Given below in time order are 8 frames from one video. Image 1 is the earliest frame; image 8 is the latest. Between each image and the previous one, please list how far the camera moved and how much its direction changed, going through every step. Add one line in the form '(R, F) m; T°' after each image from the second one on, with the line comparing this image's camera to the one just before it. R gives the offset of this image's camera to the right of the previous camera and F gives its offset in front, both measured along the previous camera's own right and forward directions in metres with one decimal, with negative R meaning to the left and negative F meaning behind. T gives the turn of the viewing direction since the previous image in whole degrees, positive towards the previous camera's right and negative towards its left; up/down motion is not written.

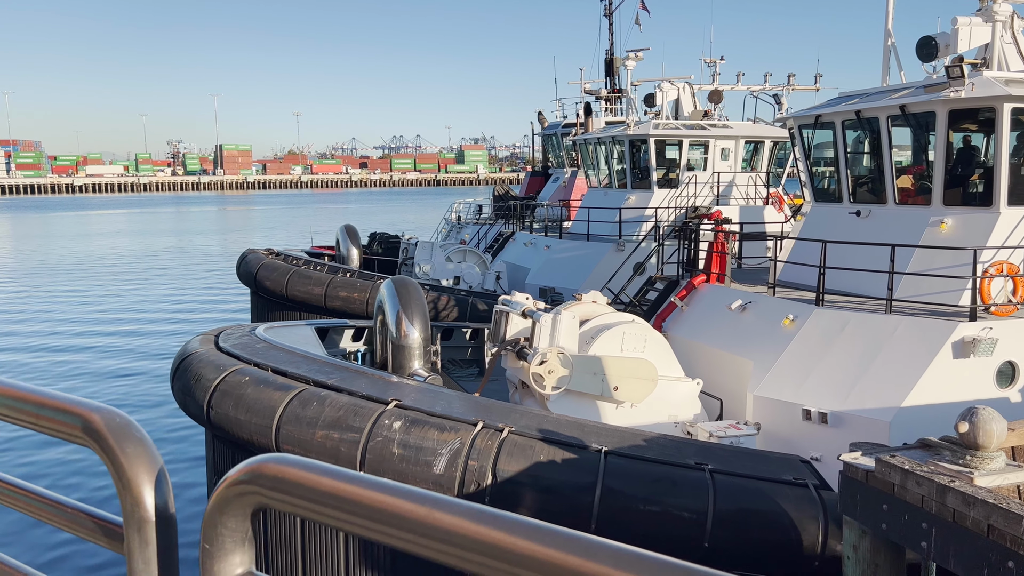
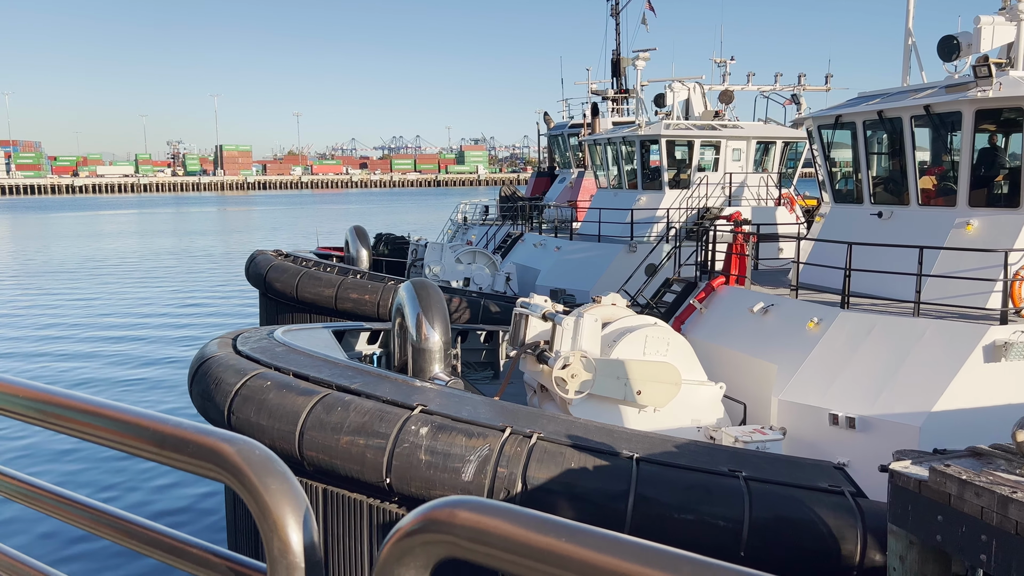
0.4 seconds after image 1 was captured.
(-0.2, +0.1) m; 0°
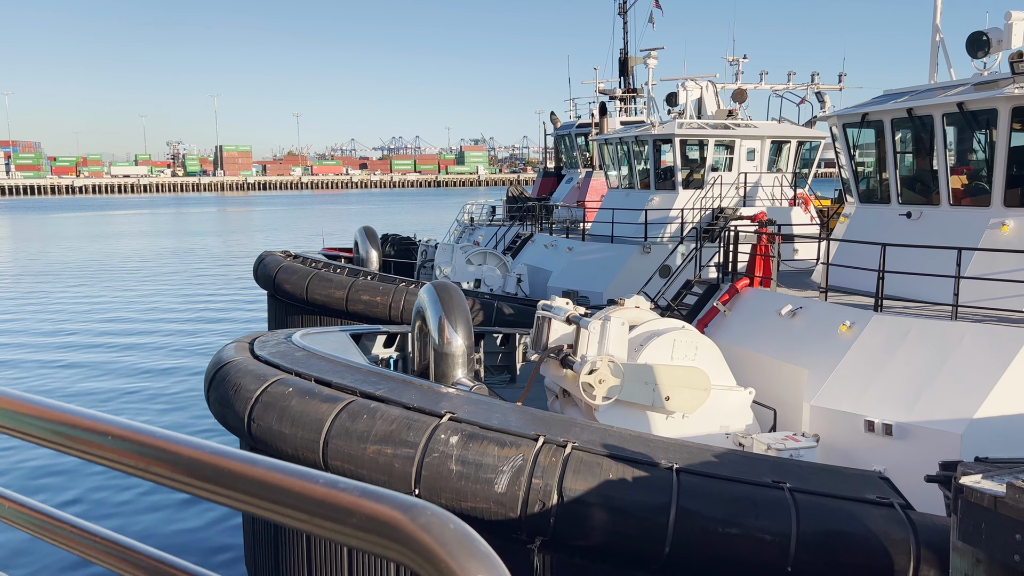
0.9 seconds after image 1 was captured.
(-0.2, +0.2) m; 0°
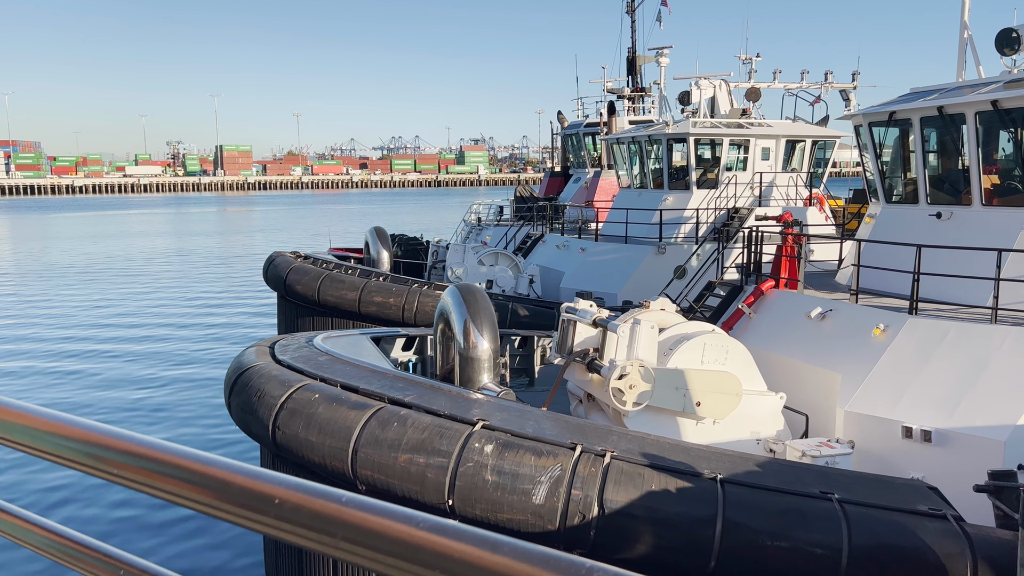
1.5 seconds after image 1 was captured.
(-0.2, +0.2) m; 0°
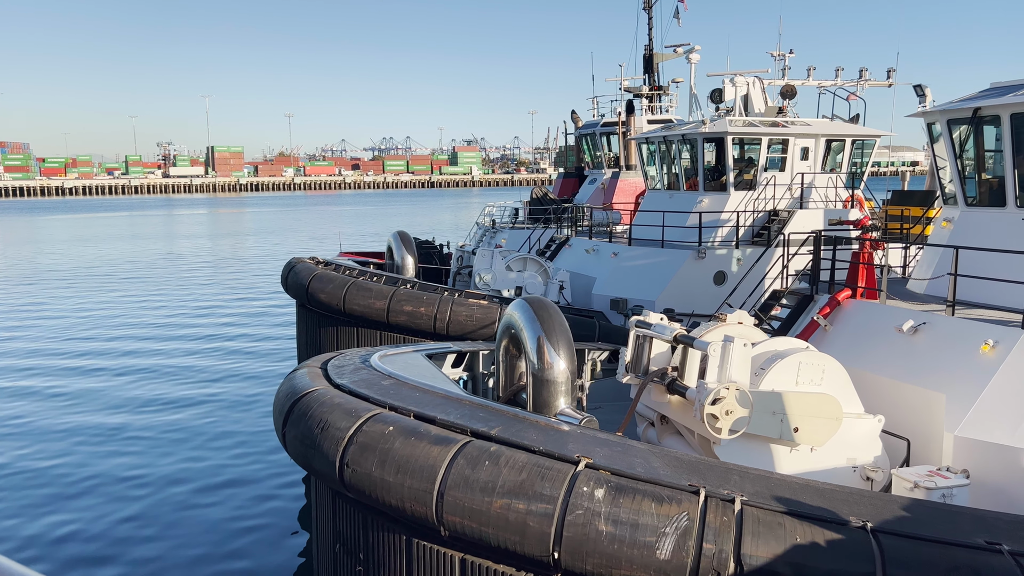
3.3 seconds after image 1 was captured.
(-0.6, +0.6) m; 0°
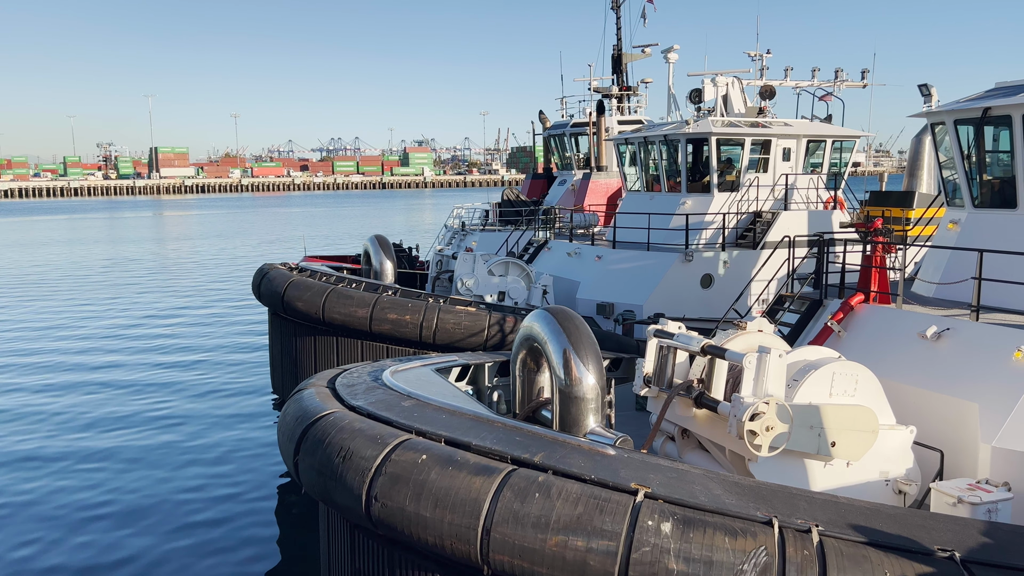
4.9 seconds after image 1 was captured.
(-0.5, +0.4) m; +3°
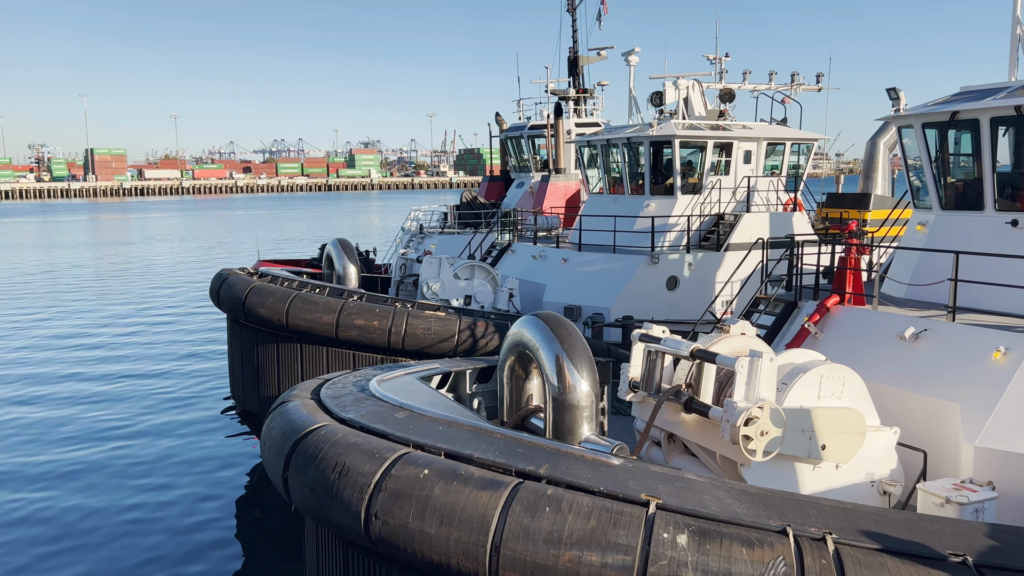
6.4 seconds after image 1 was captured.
(-0.3, +0.1) m; +4°
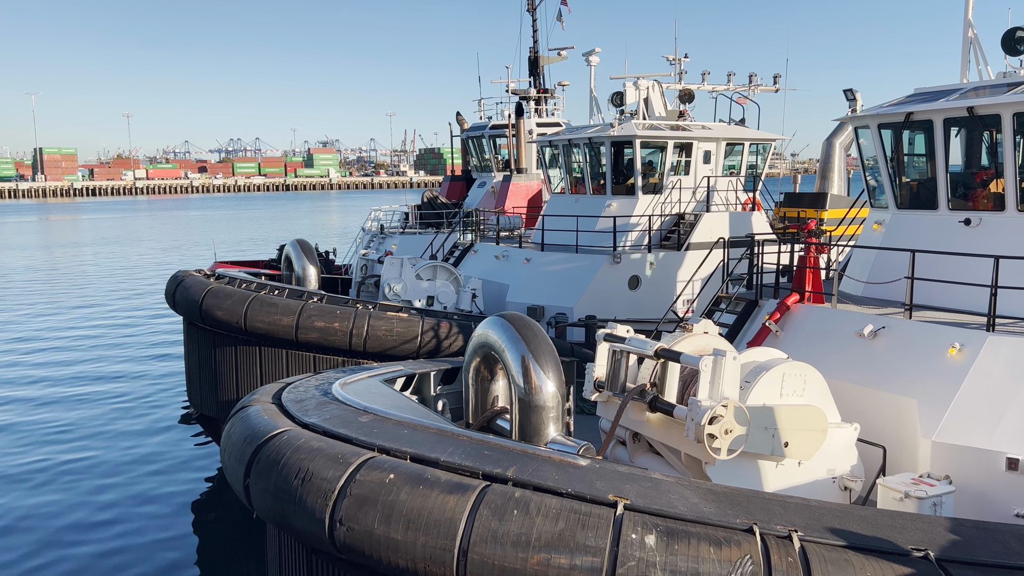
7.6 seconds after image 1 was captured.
(0.0, 0.0) m; +3°
